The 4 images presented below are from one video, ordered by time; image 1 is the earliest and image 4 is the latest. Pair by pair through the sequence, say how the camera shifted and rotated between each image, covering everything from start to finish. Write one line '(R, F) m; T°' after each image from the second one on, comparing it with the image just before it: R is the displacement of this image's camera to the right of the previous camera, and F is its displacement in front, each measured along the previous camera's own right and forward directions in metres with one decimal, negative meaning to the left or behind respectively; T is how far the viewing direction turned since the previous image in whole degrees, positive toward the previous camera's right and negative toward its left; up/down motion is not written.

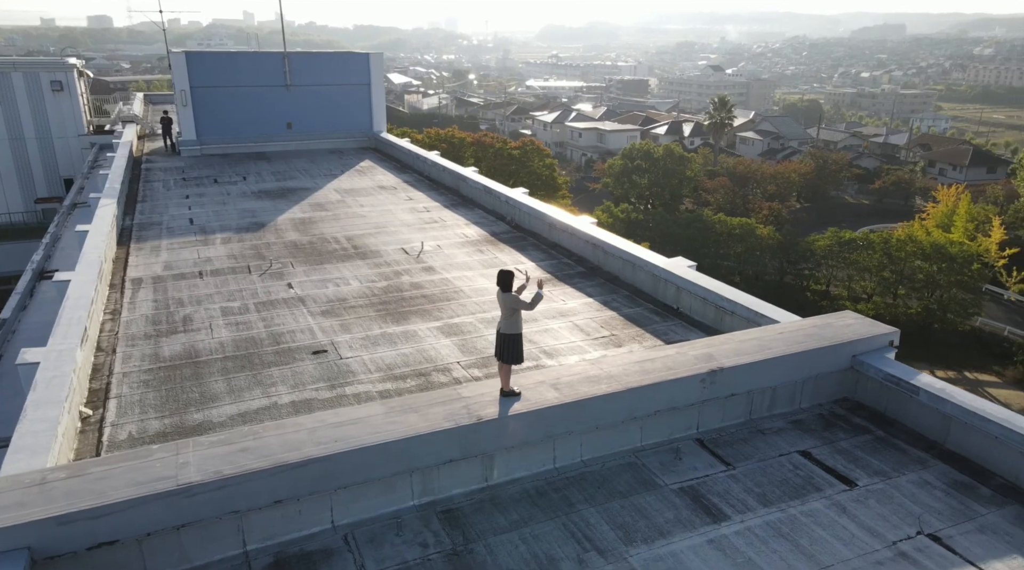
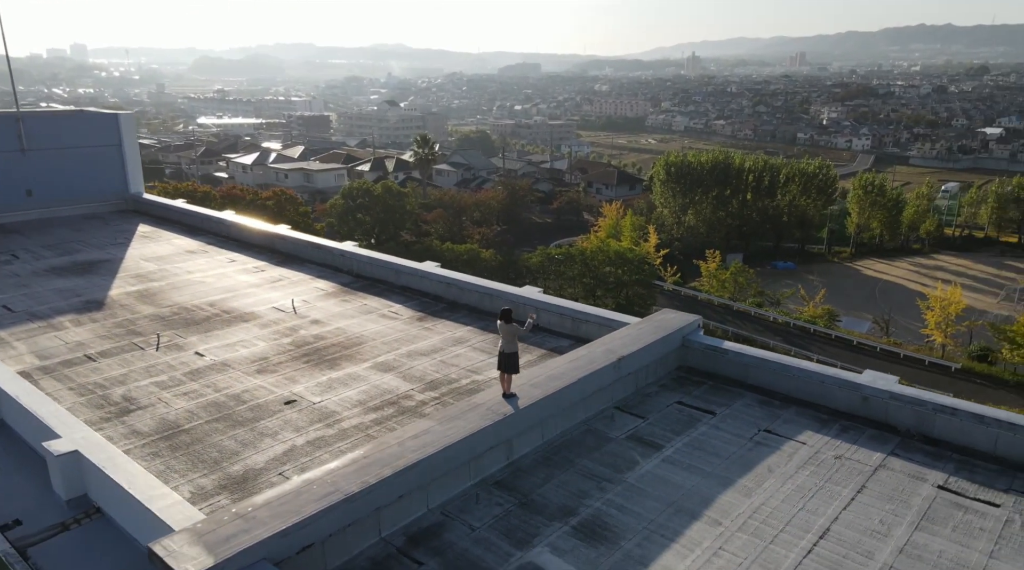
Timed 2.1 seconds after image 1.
(-1.5, -1.0) m; +24°
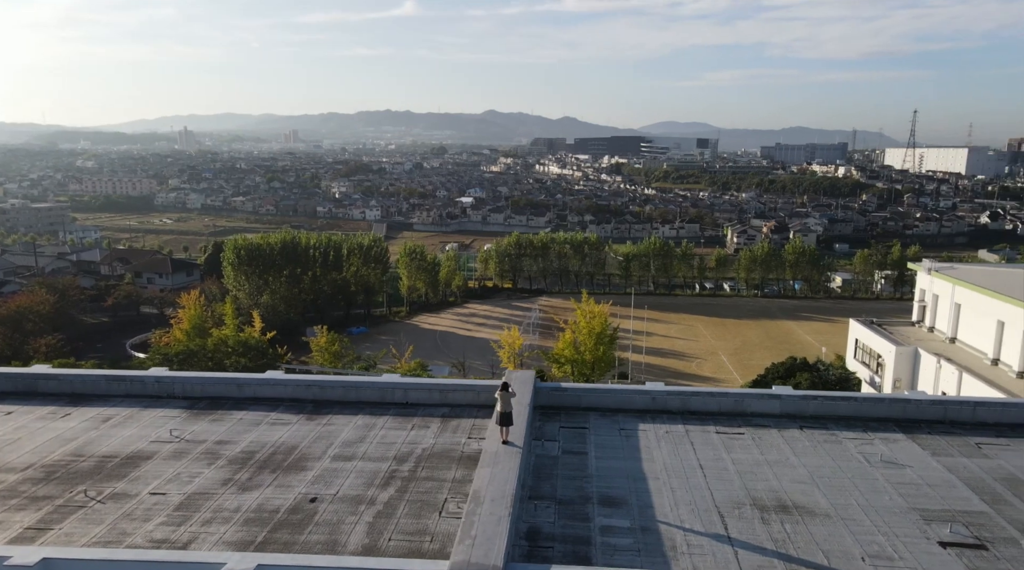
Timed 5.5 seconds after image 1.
(-3.6, -0.8) m; +39°
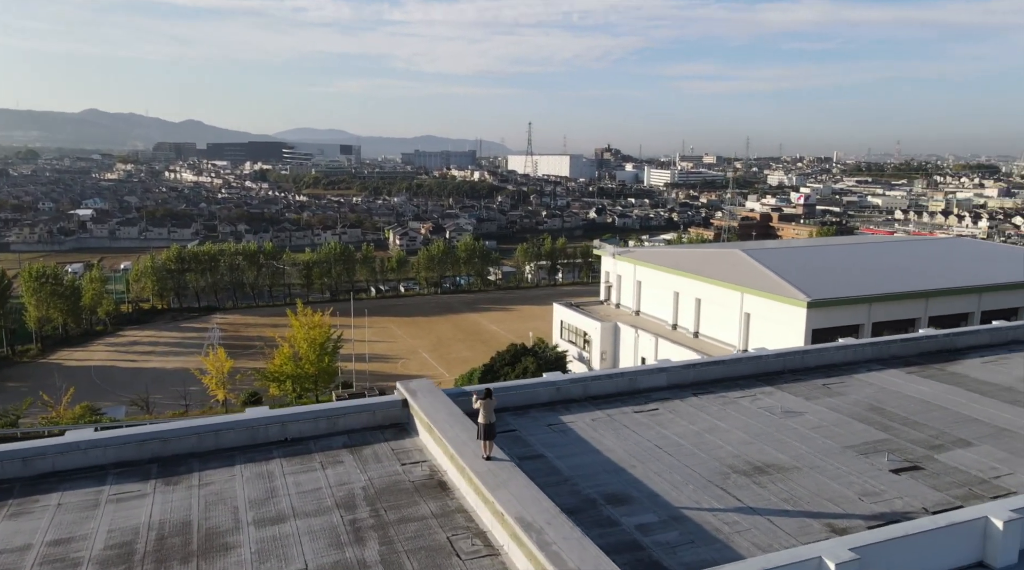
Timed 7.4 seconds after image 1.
(-2.3, +1.5) m; +30°
